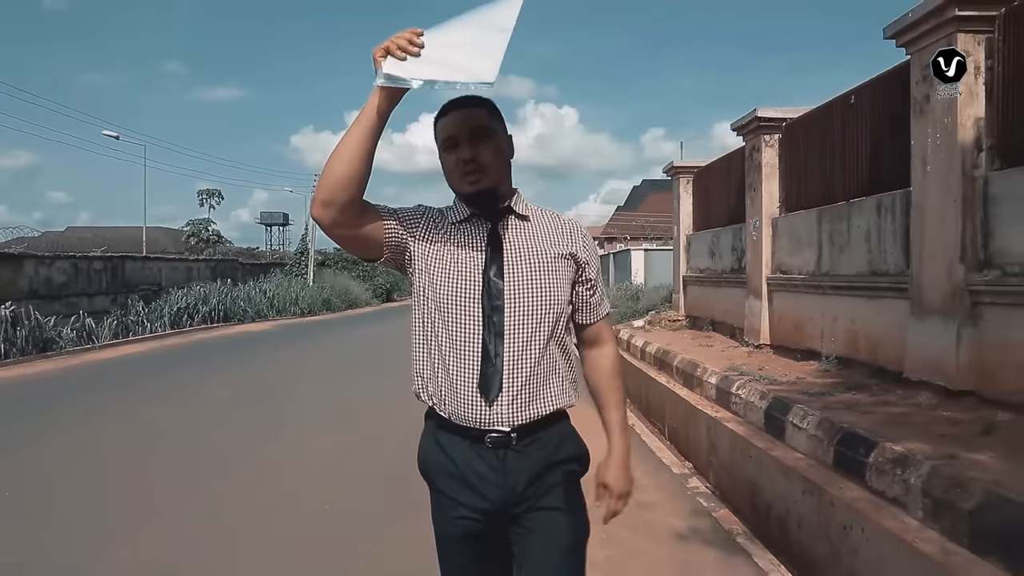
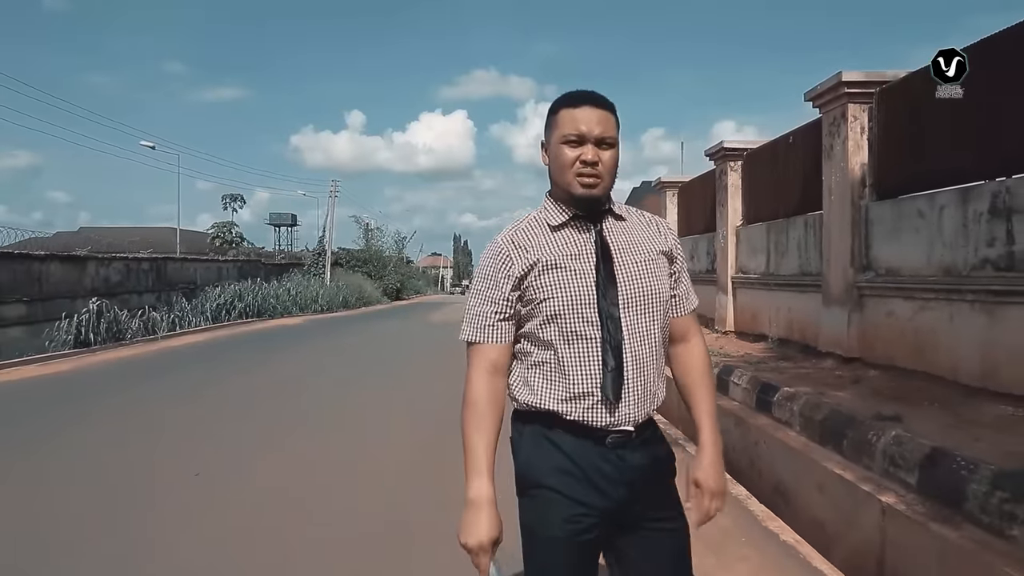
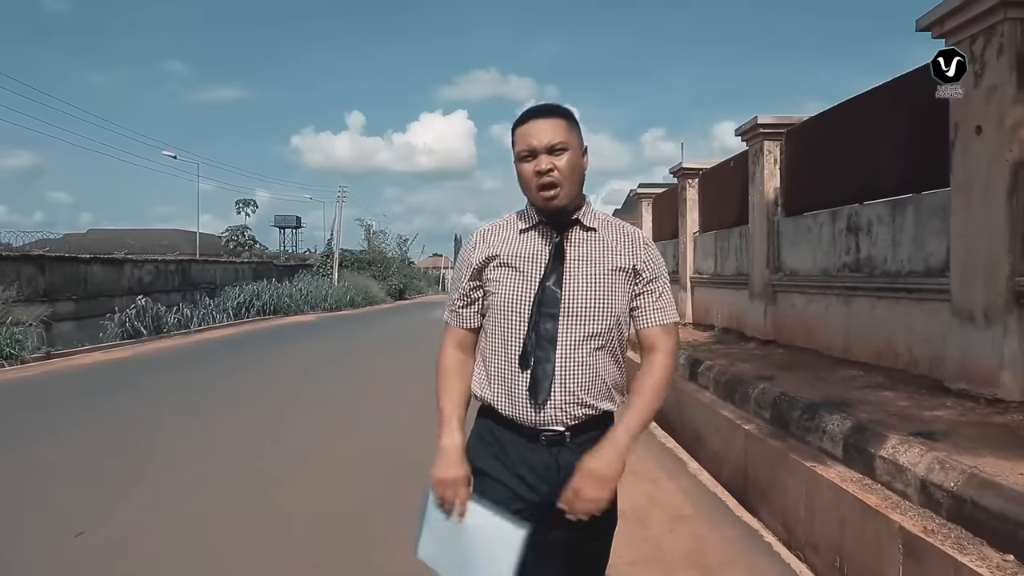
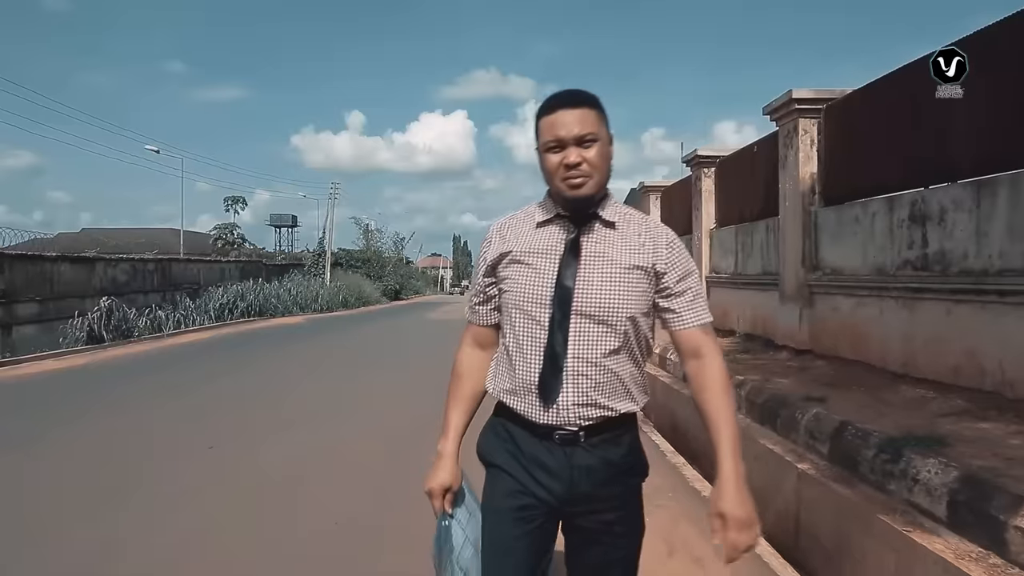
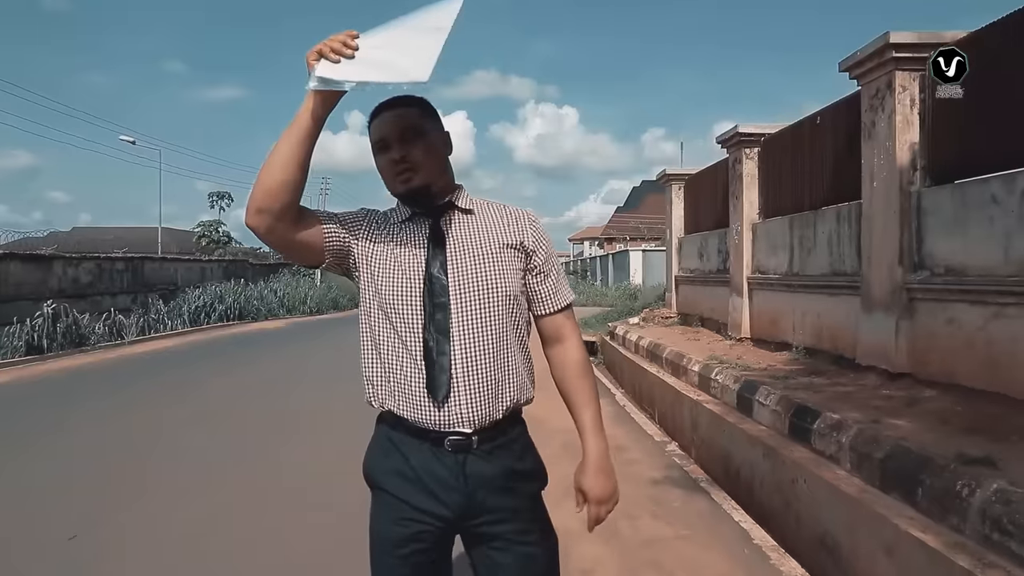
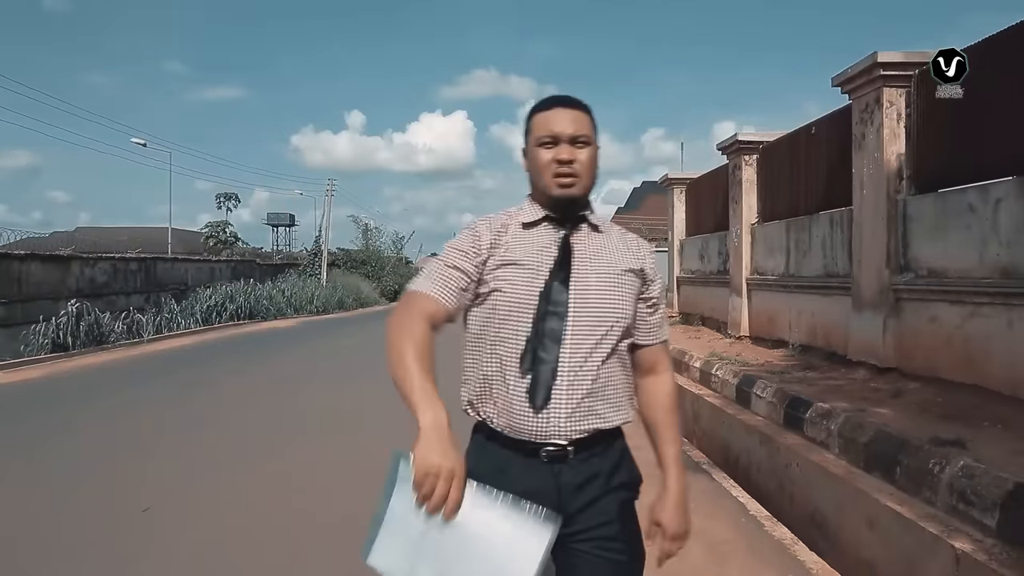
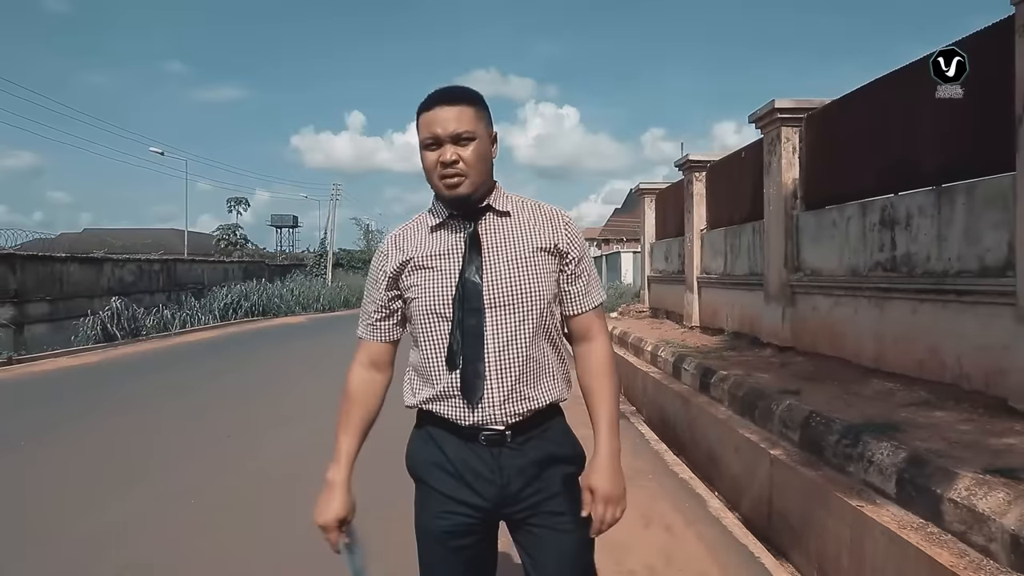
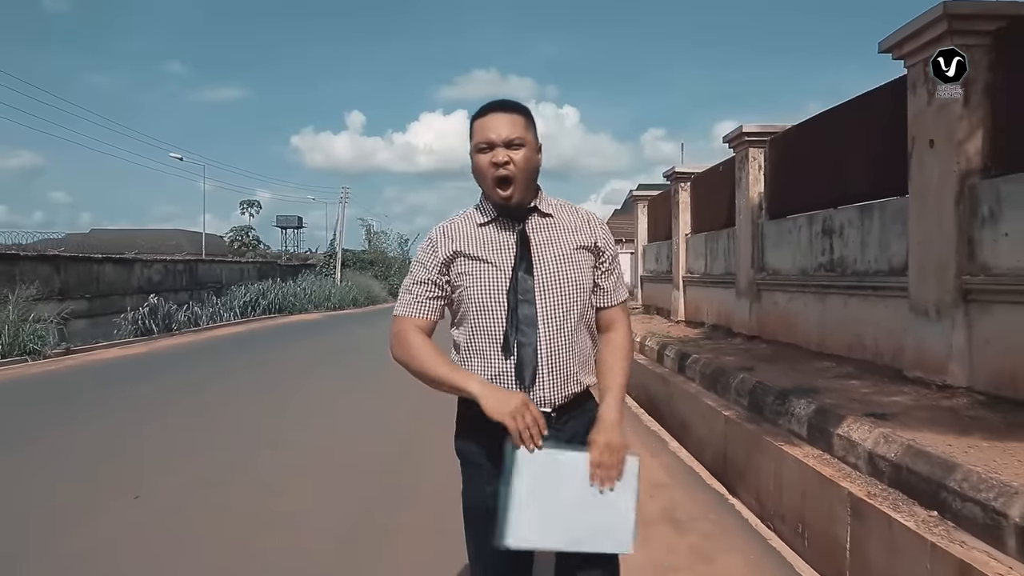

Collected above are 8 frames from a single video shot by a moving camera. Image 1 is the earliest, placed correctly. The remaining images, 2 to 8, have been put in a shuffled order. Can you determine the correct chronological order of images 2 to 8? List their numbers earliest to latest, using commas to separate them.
5, 6, 2, 4, 7, 3, 8
